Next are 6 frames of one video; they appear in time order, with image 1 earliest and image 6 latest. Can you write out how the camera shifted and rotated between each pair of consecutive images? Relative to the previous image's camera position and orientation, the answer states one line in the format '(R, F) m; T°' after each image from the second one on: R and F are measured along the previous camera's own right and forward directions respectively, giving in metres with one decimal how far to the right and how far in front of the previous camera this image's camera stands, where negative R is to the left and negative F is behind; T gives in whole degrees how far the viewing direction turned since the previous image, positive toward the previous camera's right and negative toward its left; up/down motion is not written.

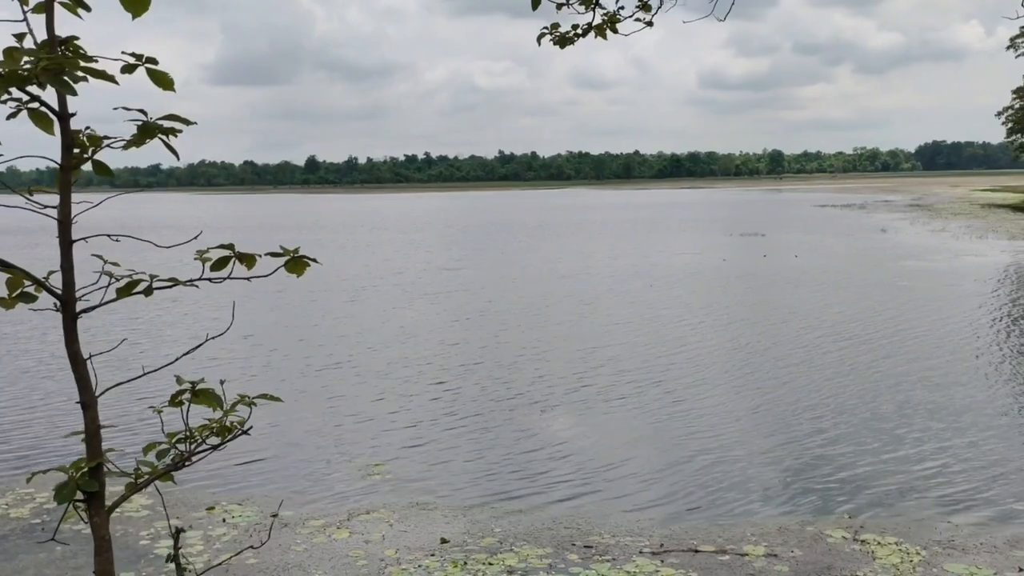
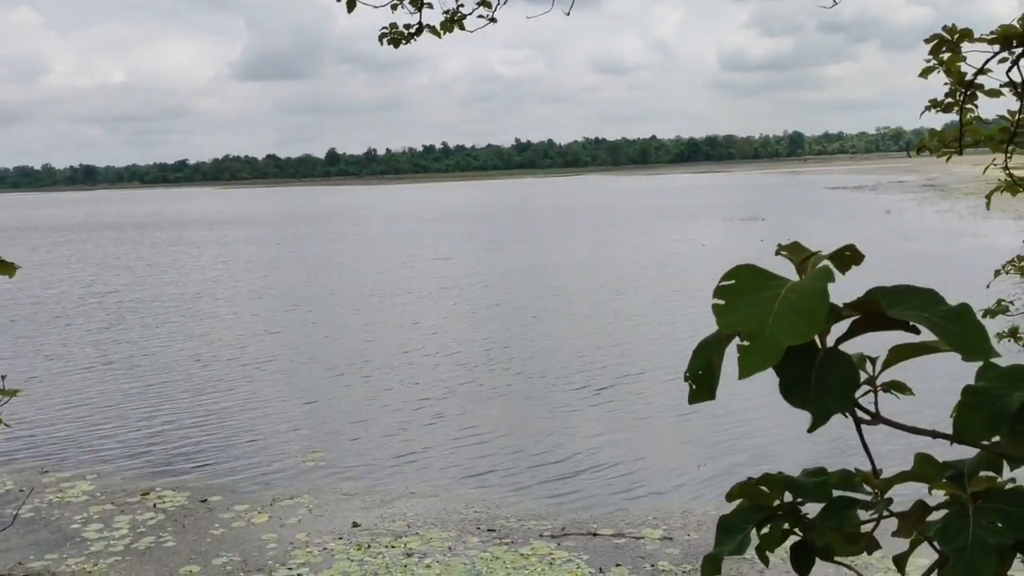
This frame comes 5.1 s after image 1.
(+1.5, -0.3) m; -3°
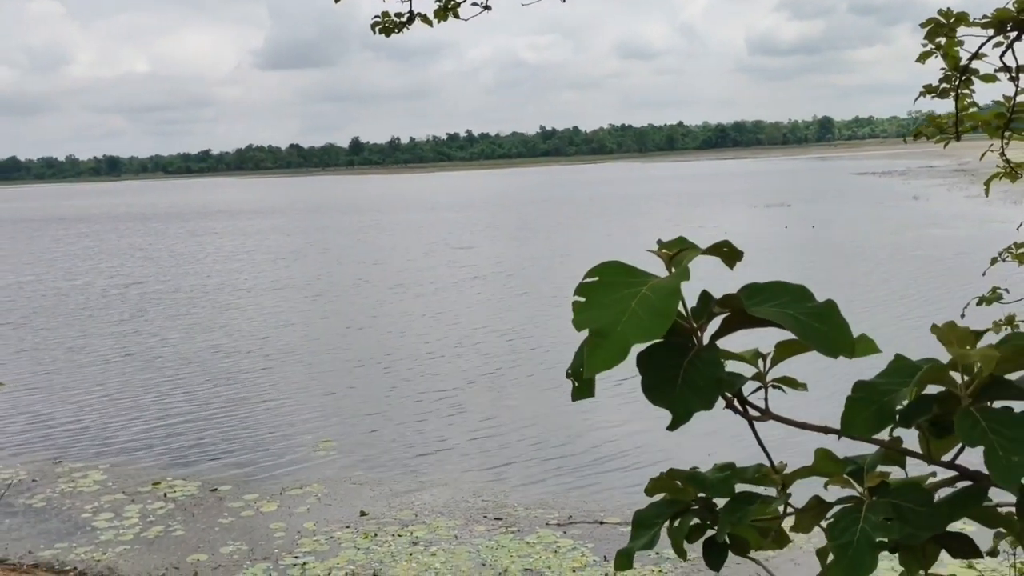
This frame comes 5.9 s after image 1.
(+0.2, +0.1) m; -2°
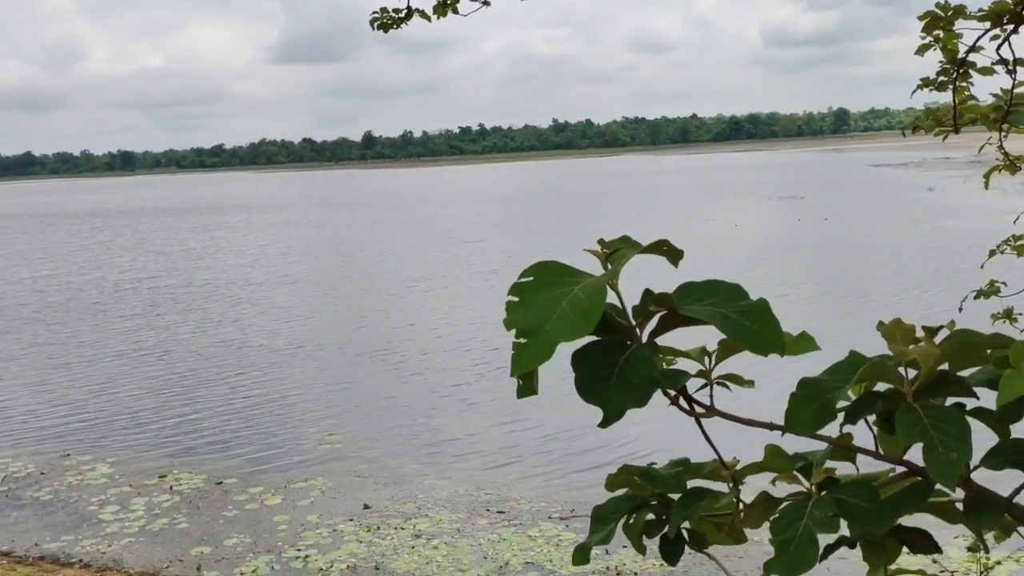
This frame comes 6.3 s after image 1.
(+0.1, 0.0) m; -1°
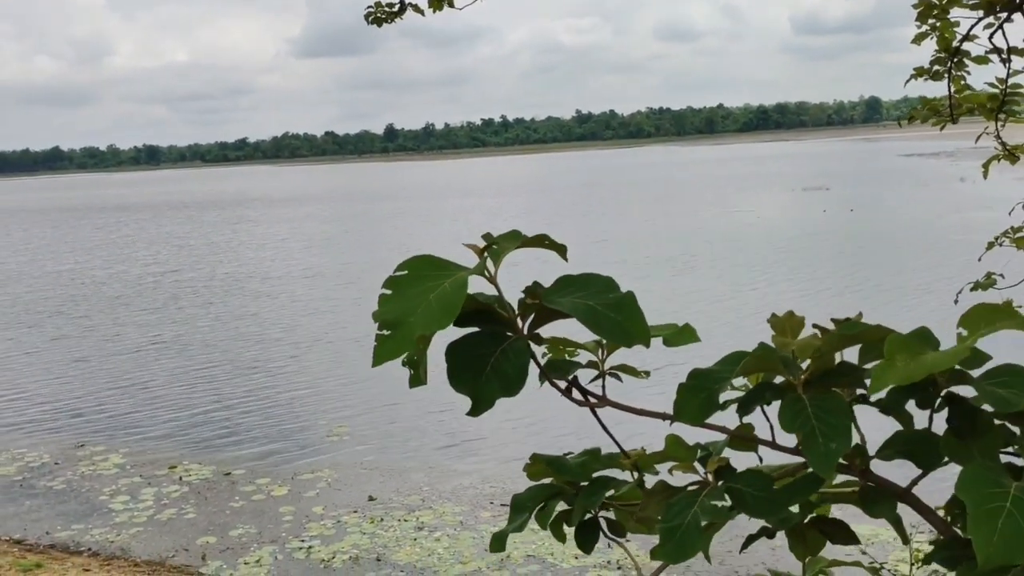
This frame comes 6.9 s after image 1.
(+0.3, 0.0) m; -2°
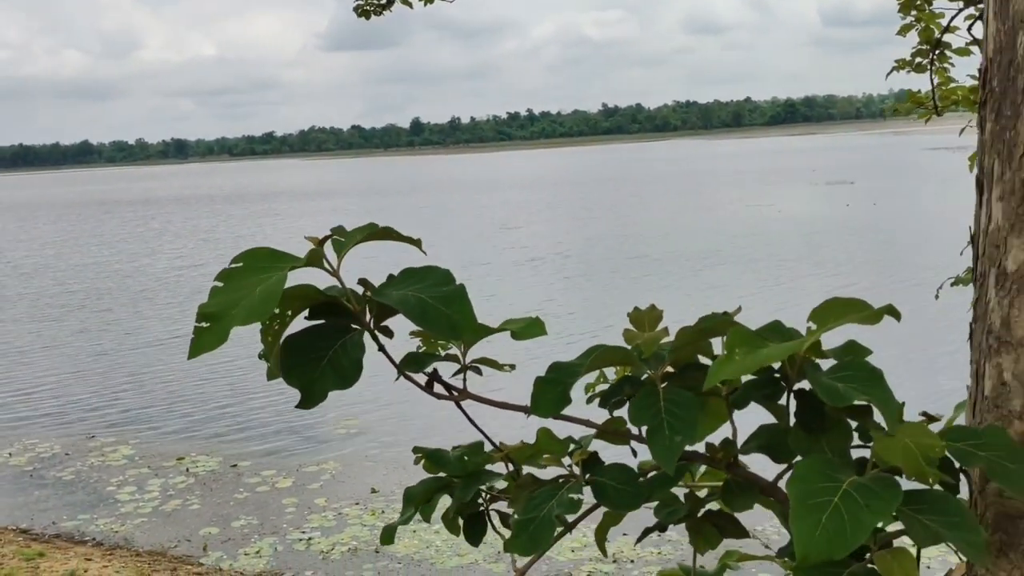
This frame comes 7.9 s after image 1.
(+0.3, 0.0) m; -2°
